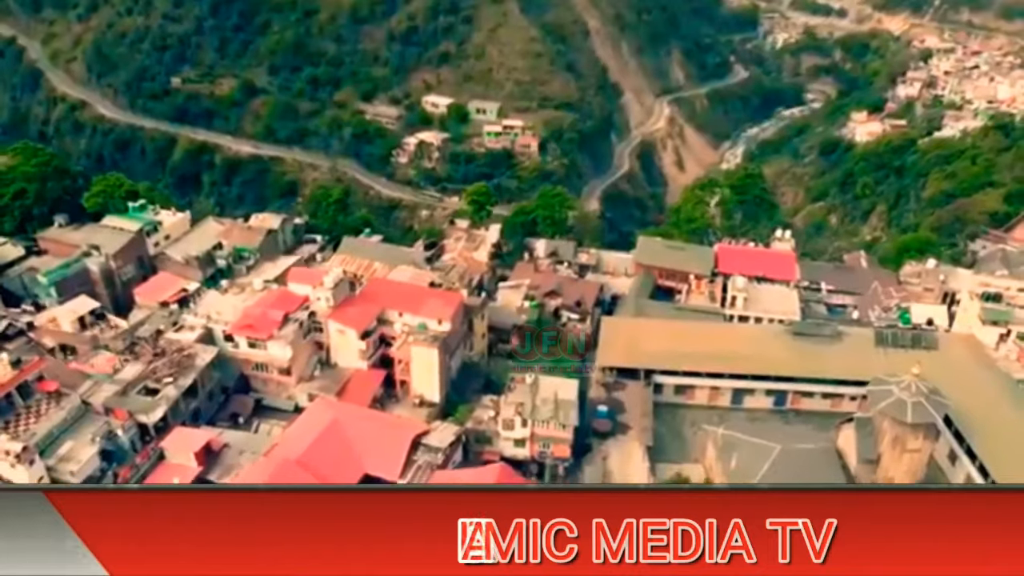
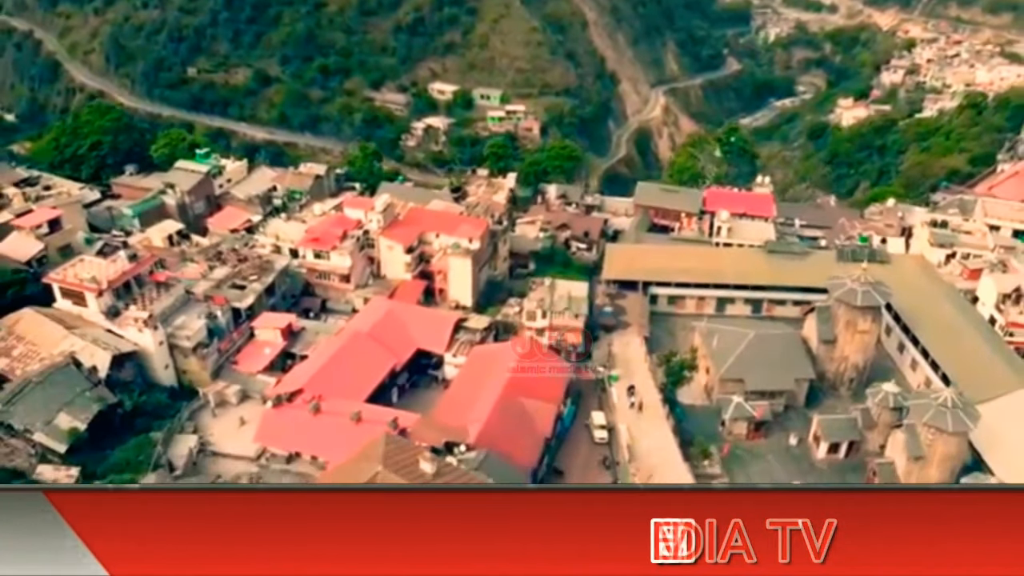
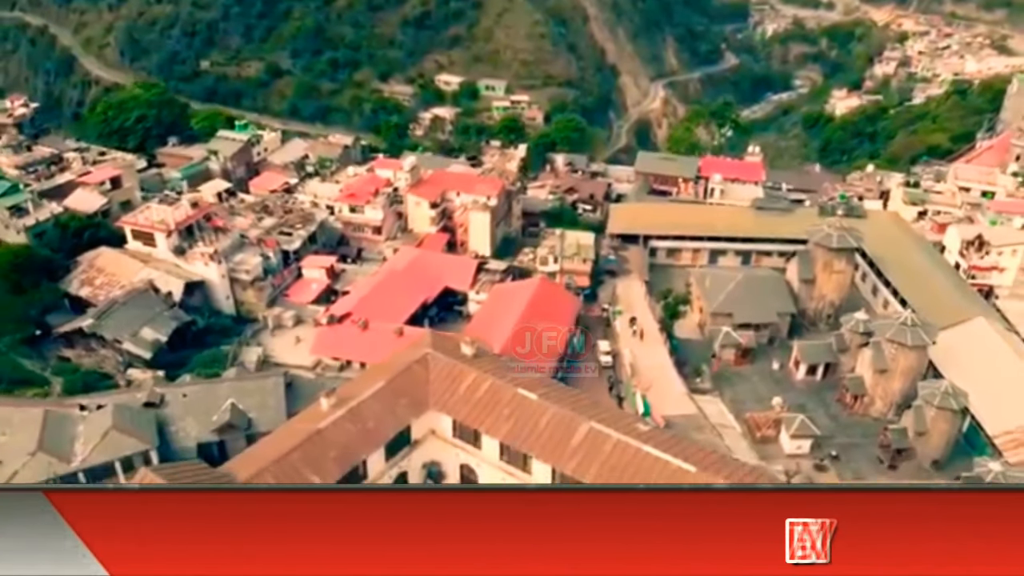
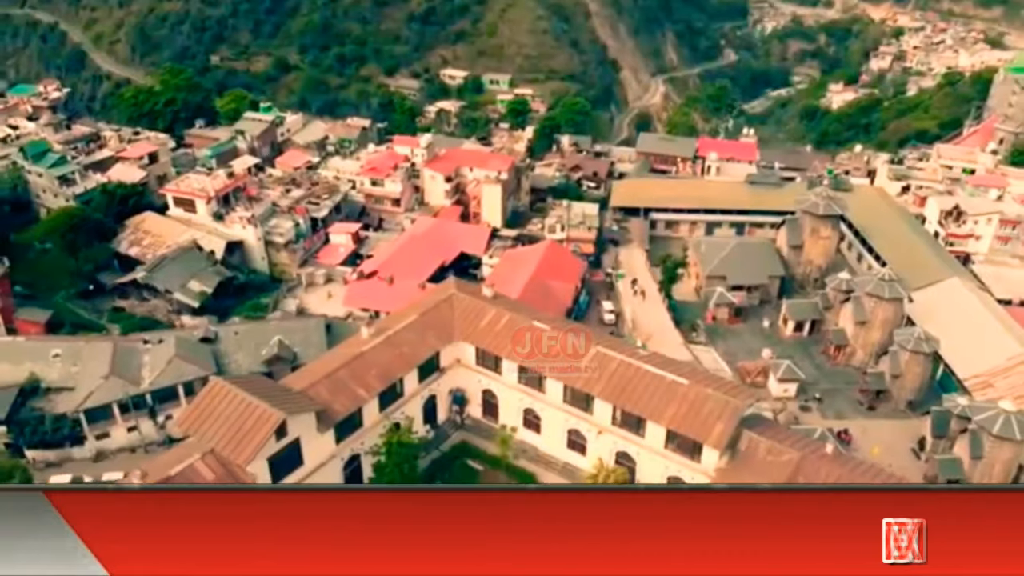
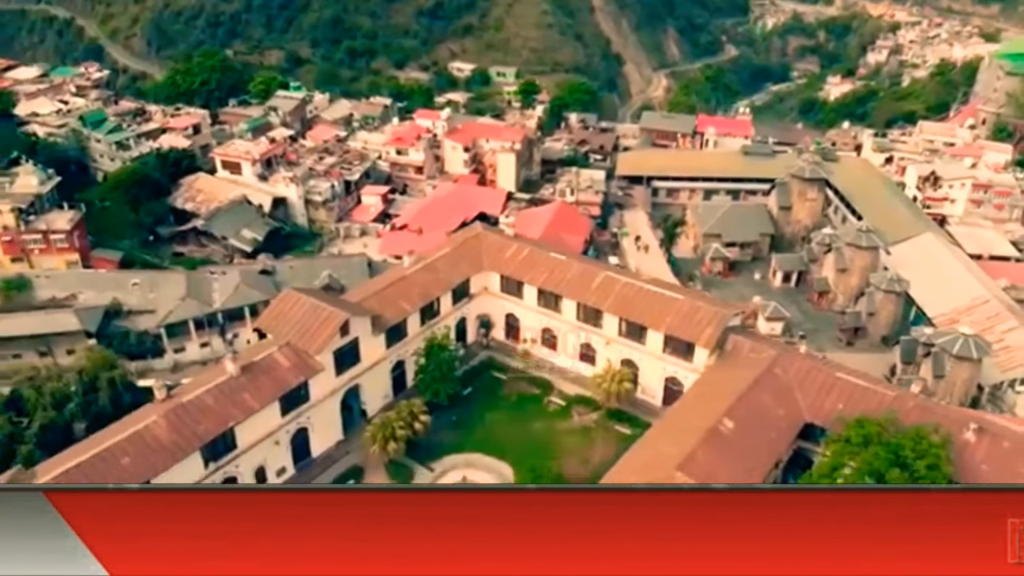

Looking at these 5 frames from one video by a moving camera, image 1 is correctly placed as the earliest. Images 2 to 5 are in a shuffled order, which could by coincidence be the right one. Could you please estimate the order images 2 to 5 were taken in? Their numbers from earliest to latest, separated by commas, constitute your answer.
2, 3, 4, 5
